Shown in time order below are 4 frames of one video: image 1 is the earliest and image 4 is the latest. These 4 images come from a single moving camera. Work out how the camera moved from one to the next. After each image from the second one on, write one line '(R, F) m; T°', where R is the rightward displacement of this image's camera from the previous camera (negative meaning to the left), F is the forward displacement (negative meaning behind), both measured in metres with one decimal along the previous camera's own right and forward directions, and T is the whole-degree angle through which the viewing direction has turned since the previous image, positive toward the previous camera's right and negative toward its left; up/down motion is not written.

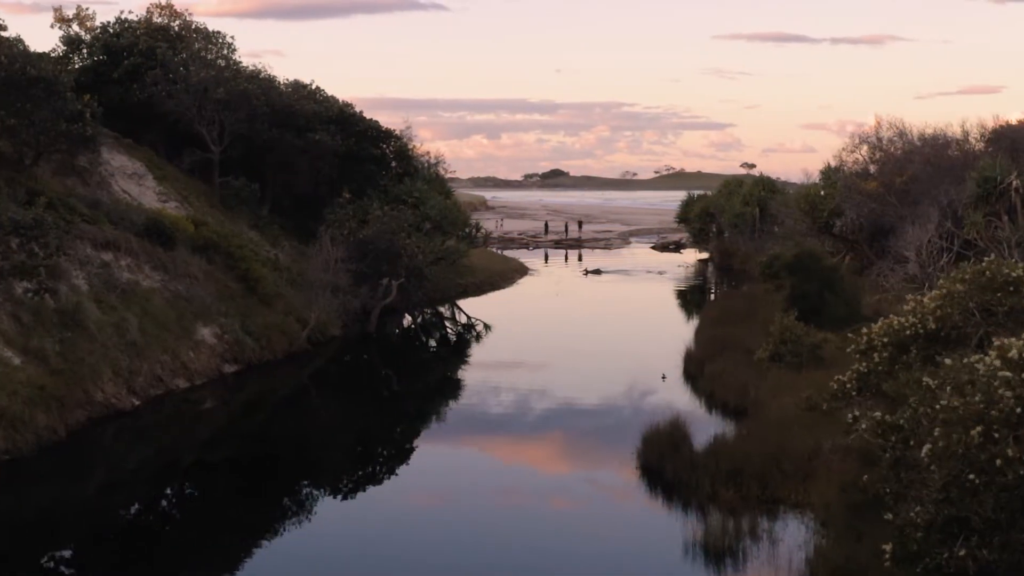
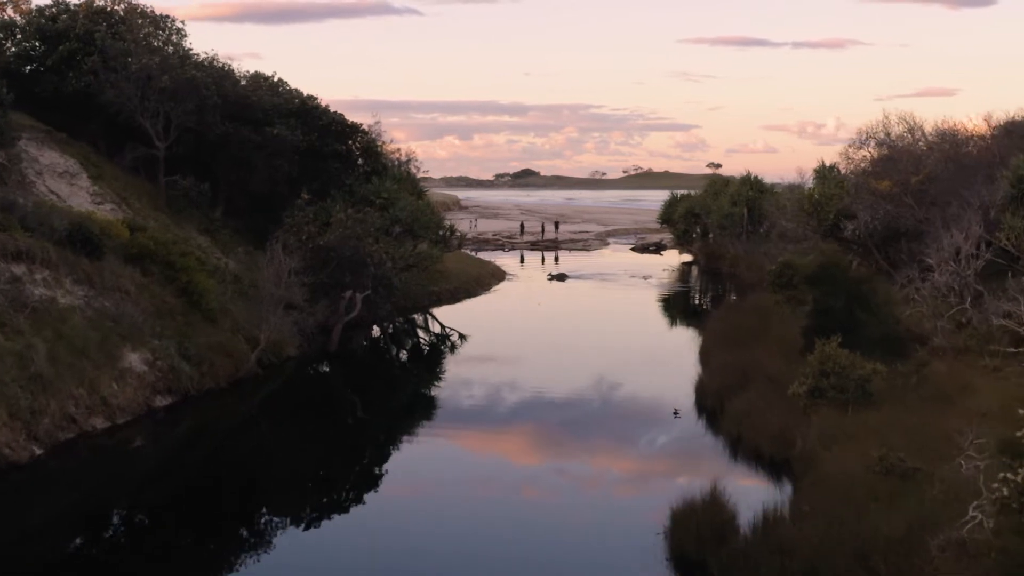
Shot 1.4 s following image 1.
(-0.3, +5.0) m; +2°
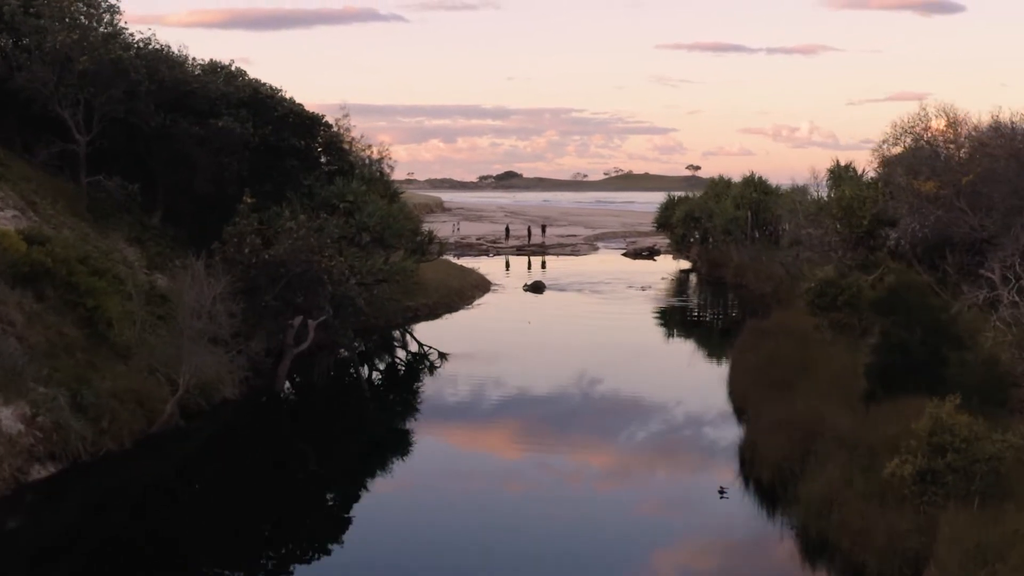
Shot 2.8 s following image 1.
(-0.1, +6.9) m; +1°
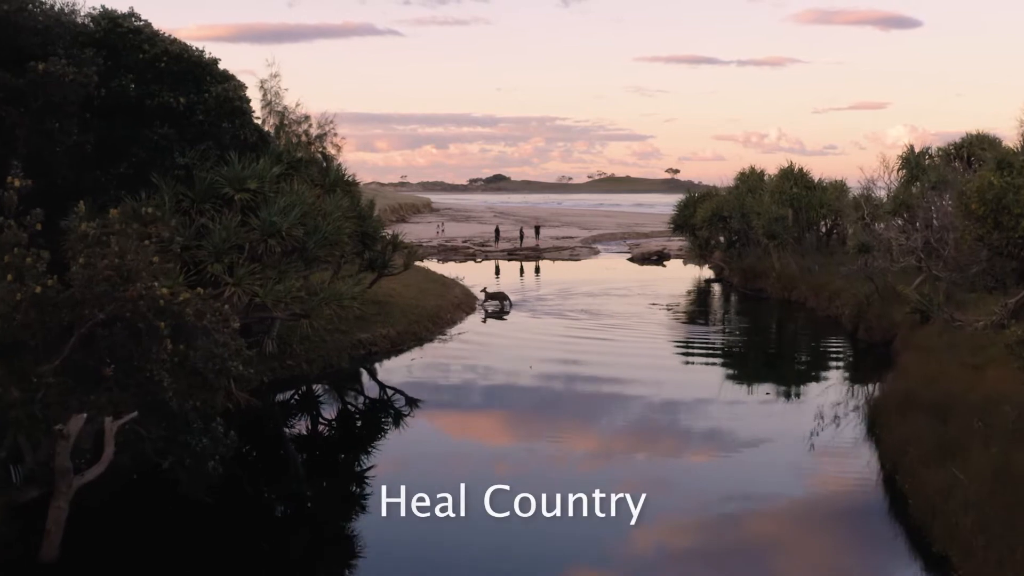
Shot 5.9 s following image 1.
(-0.2, +14.9) m; +1°
